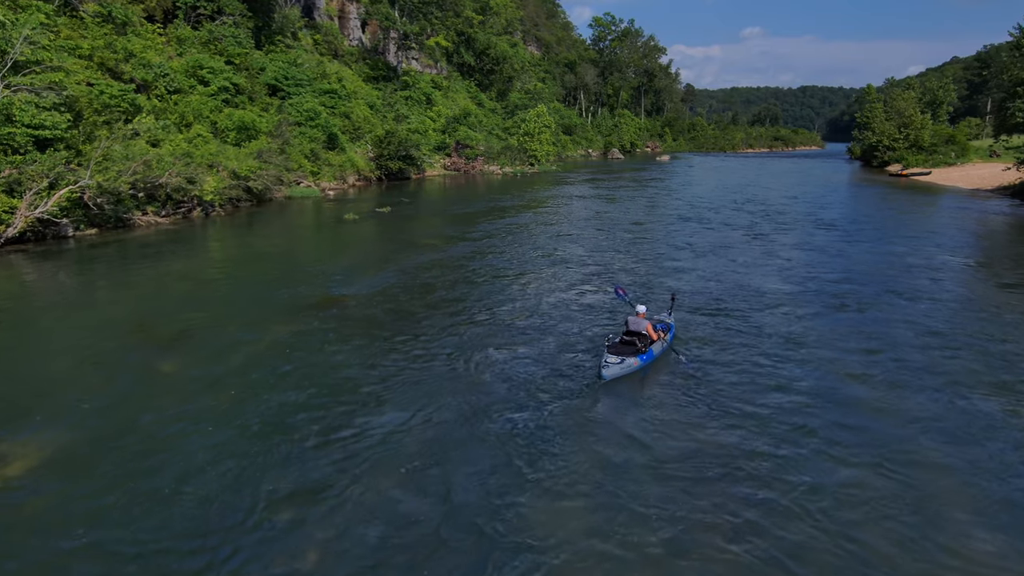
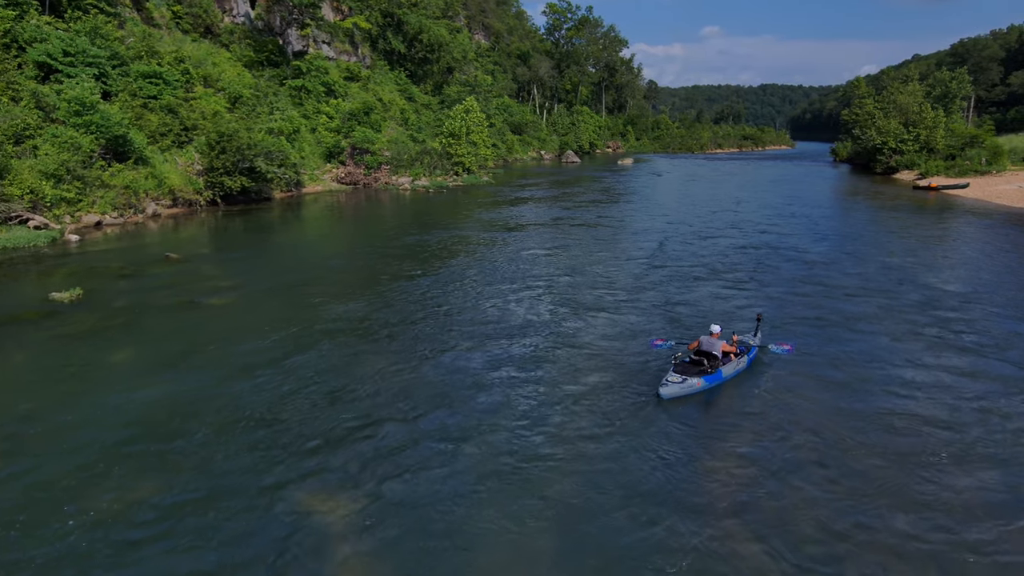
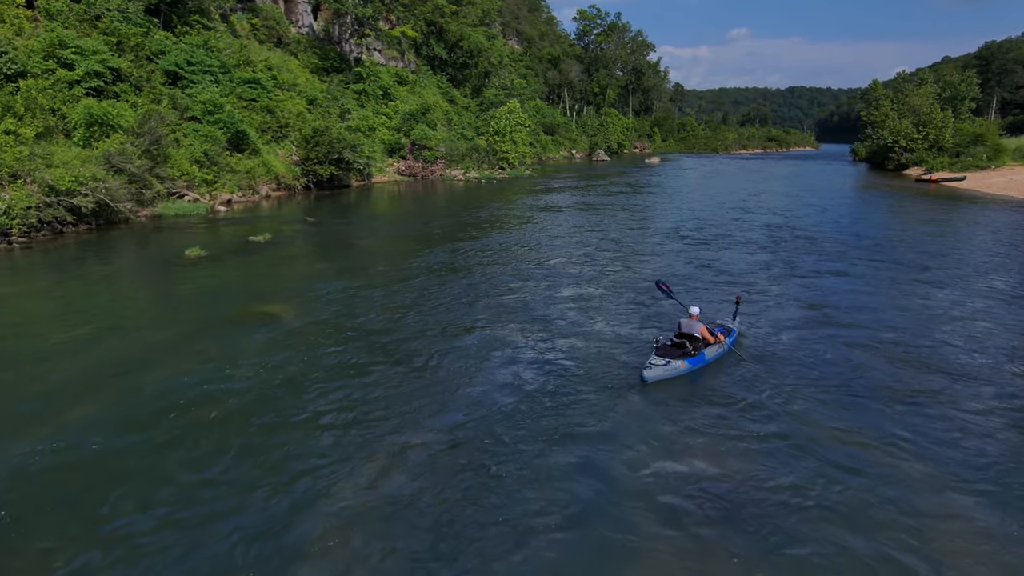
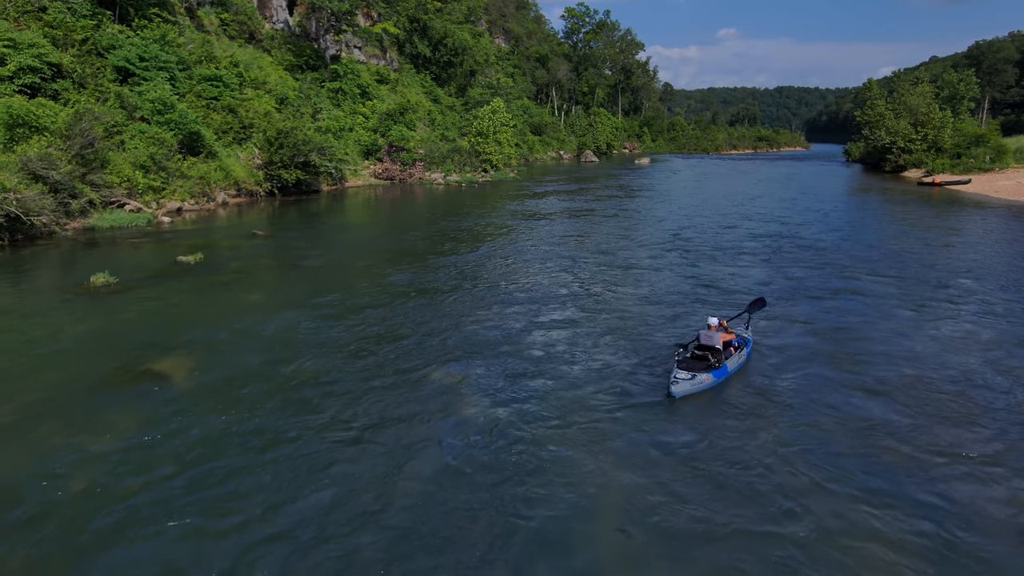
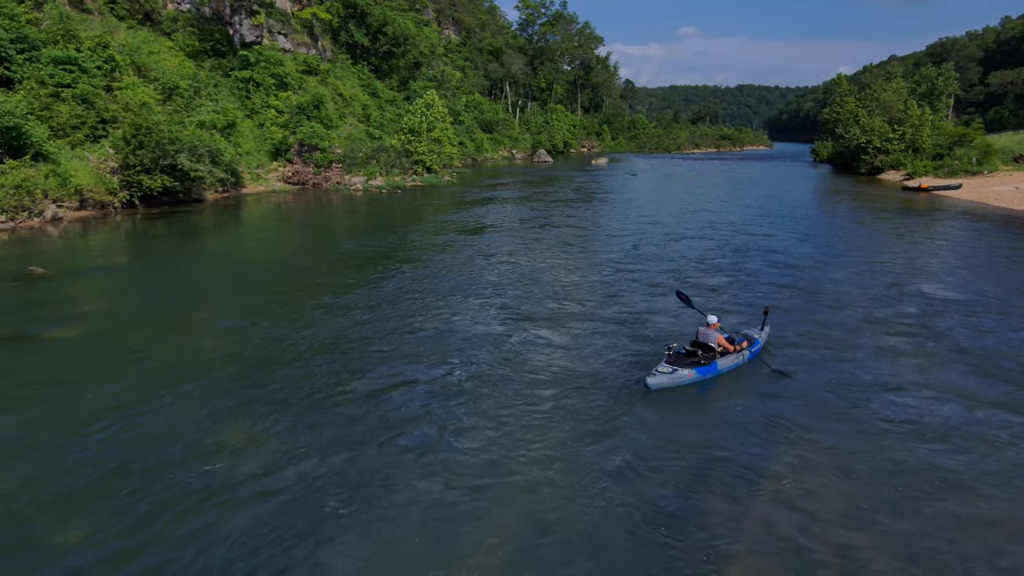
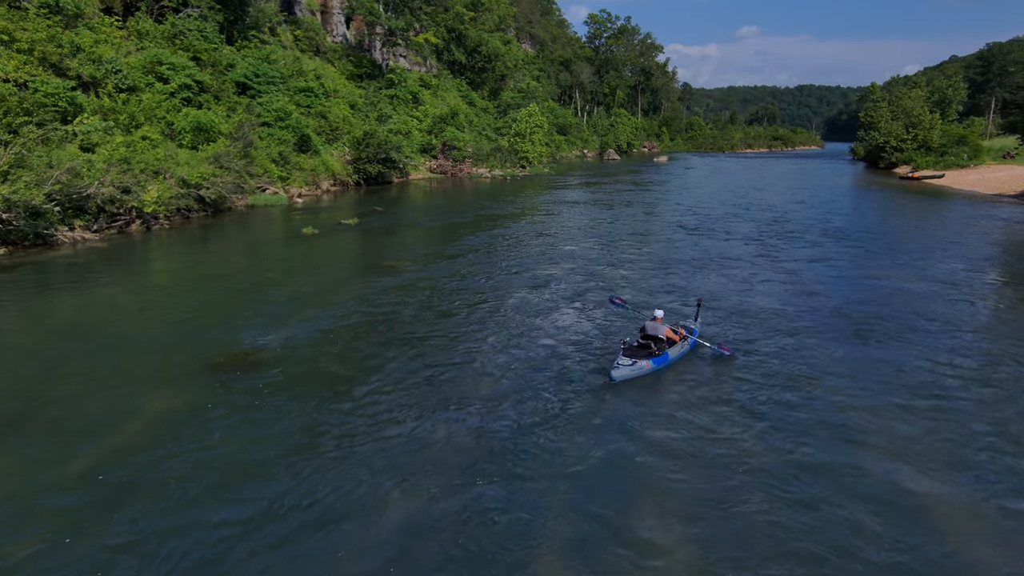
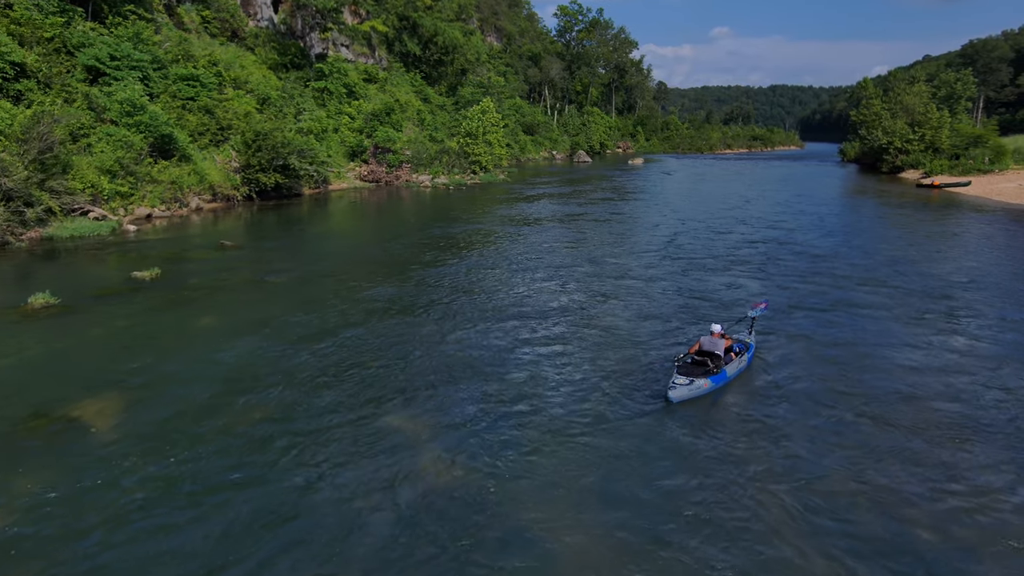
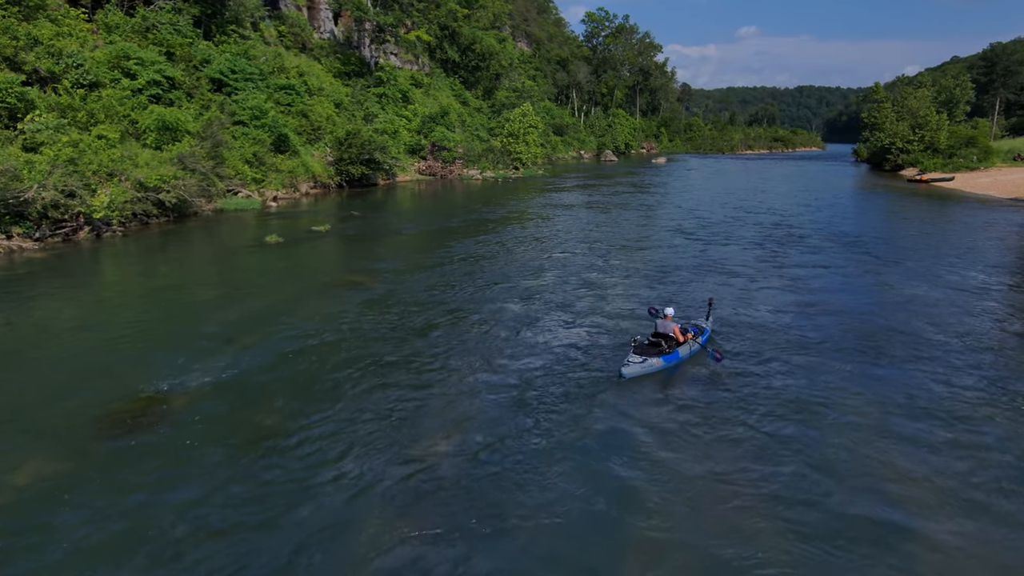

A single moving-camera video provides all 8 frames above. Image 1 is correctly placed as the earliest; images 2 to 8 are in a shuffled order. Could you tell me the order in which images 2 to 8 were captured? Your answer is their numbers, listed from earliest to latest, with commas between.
6, 8, 3, 4, 7, 2, 5
